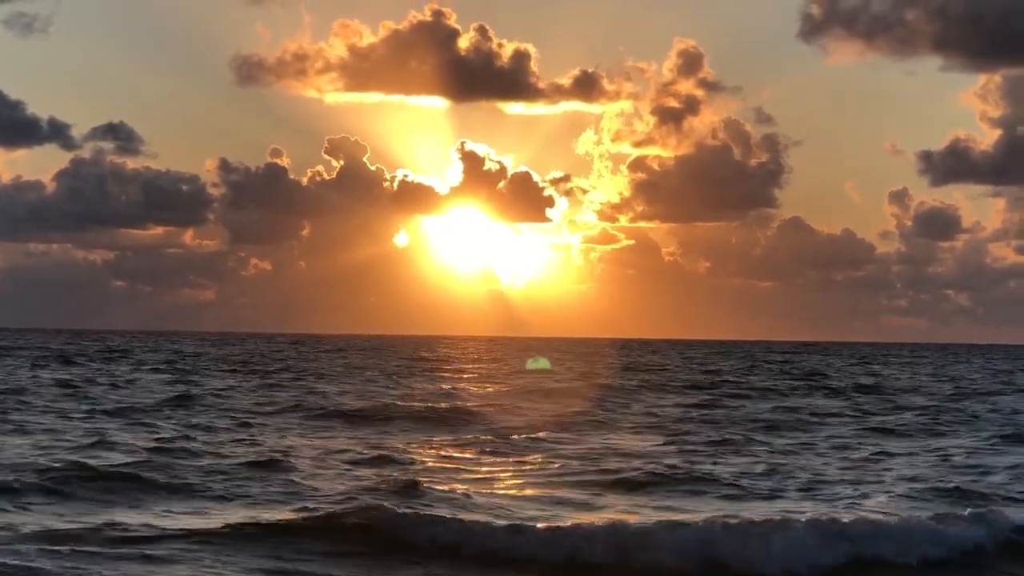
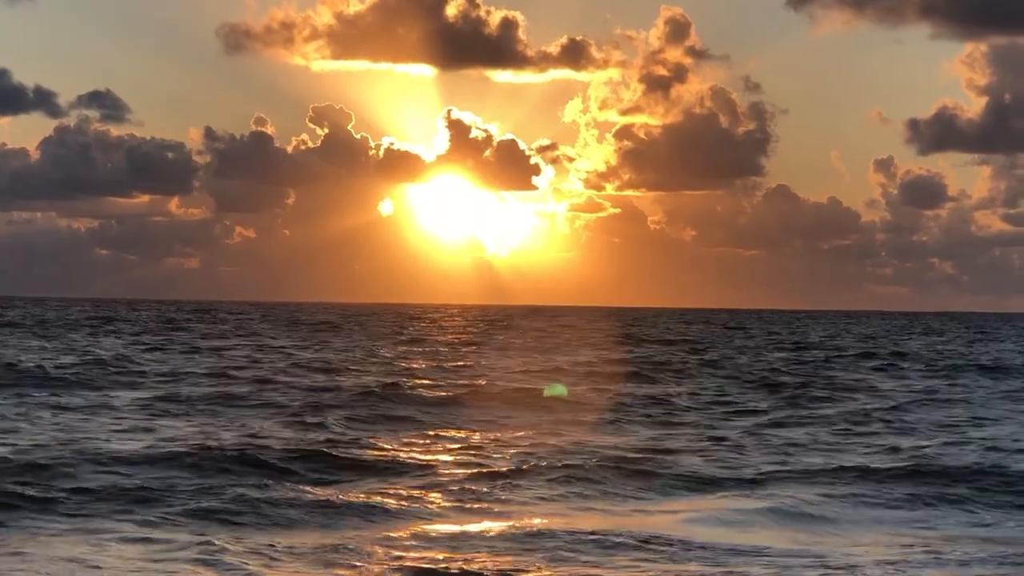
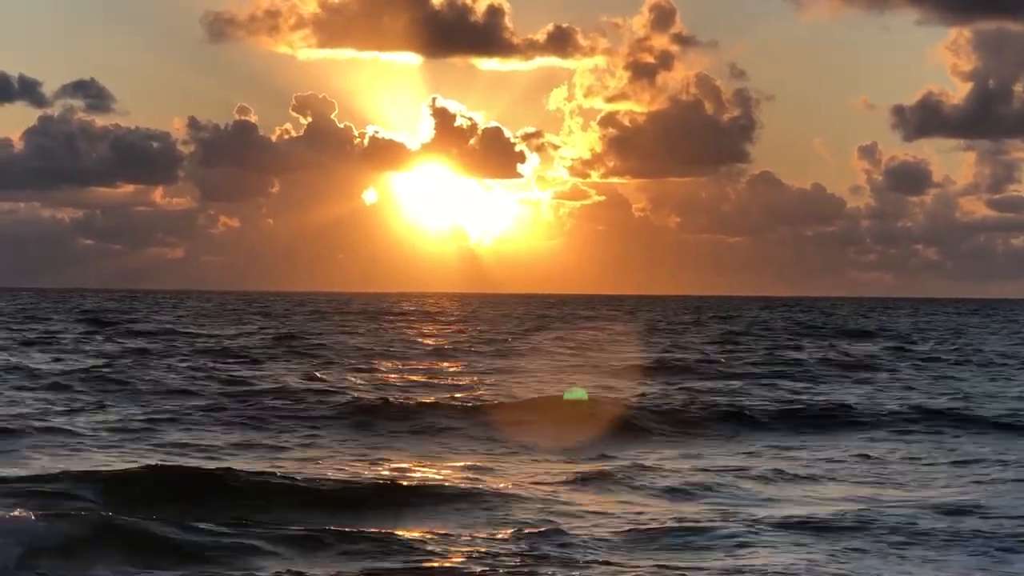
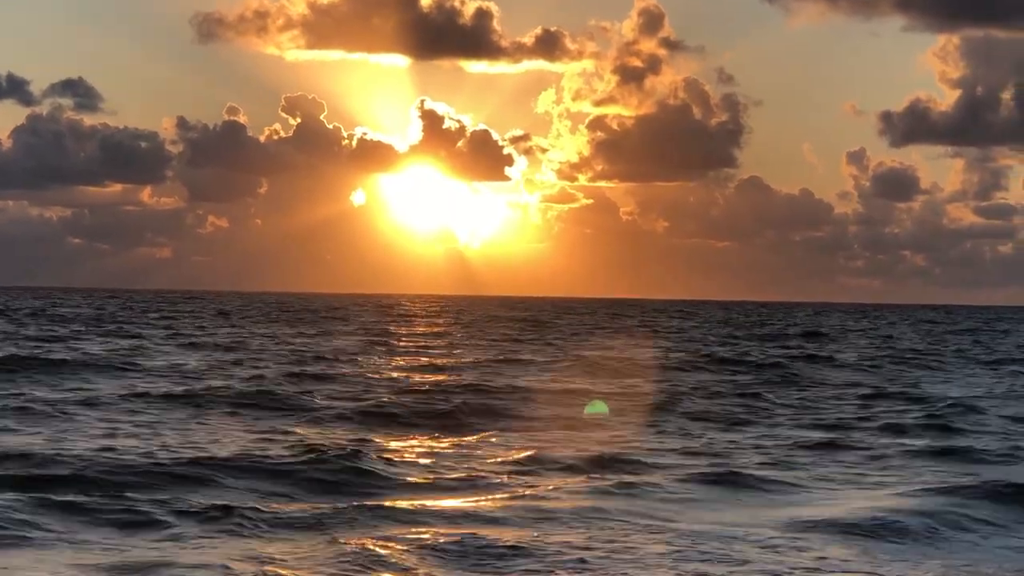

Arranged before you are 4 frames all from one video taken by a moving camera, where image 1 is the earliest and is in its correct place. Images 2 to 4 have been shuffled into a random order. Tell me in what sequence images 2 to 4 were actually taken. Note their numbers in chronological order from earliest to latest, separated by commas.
2, 4, 3
